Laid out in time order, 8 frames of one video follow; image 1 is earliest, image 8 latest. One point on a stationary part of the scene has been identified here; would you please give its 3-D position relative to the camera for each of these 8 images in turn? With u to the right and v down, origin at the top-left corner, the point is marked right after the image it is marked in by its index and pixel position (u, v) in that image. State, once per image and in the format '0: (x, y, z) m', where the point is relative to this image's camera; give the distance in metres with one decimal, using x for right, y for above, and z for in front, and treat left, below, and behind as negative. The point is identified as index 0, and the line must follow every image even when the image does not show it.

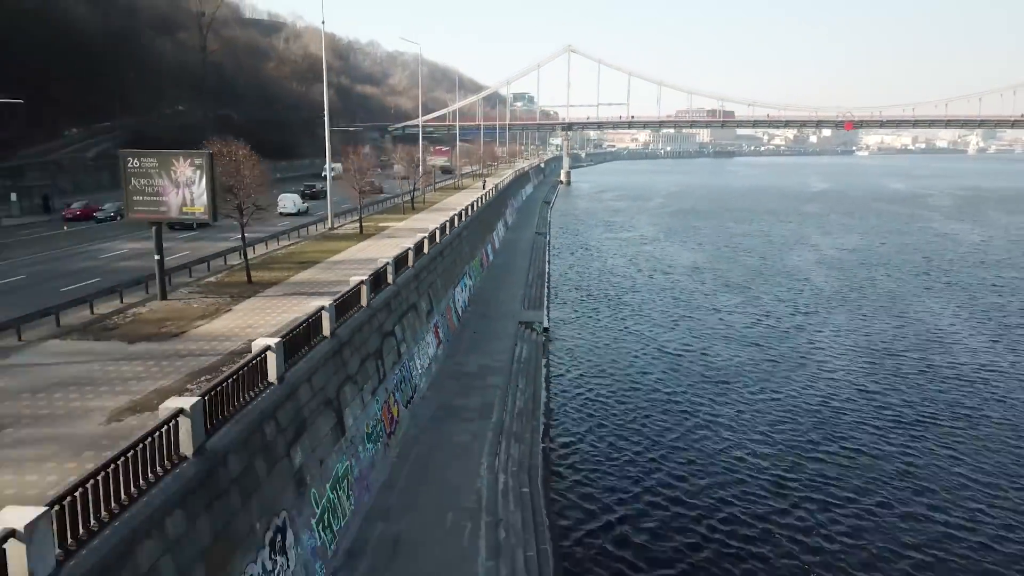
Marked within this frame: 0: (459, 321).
0: (-1.1, -0.7, +14.2) m
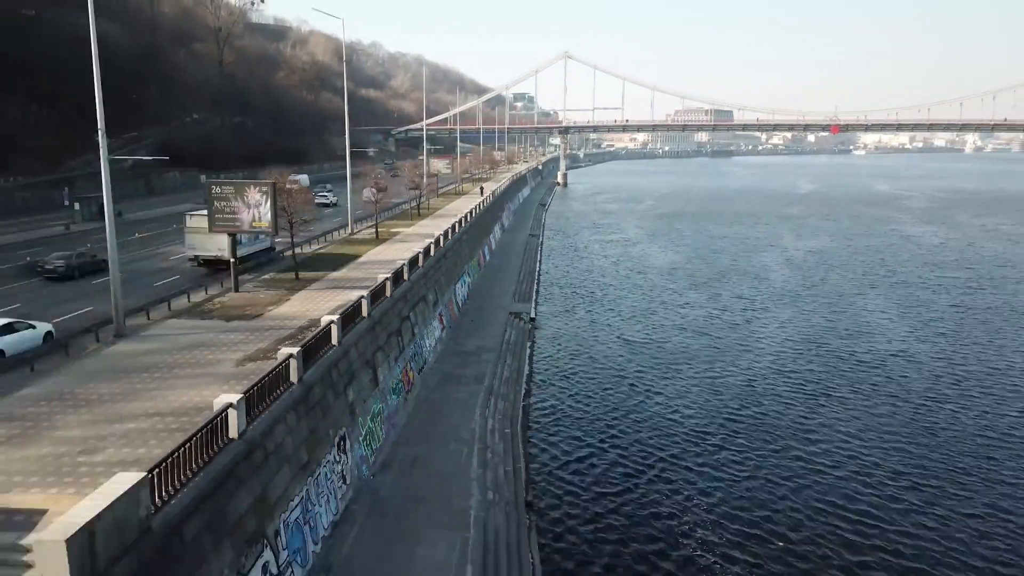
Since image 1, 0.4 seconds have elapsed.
0: (-1.3, -0.6, +17.1) m
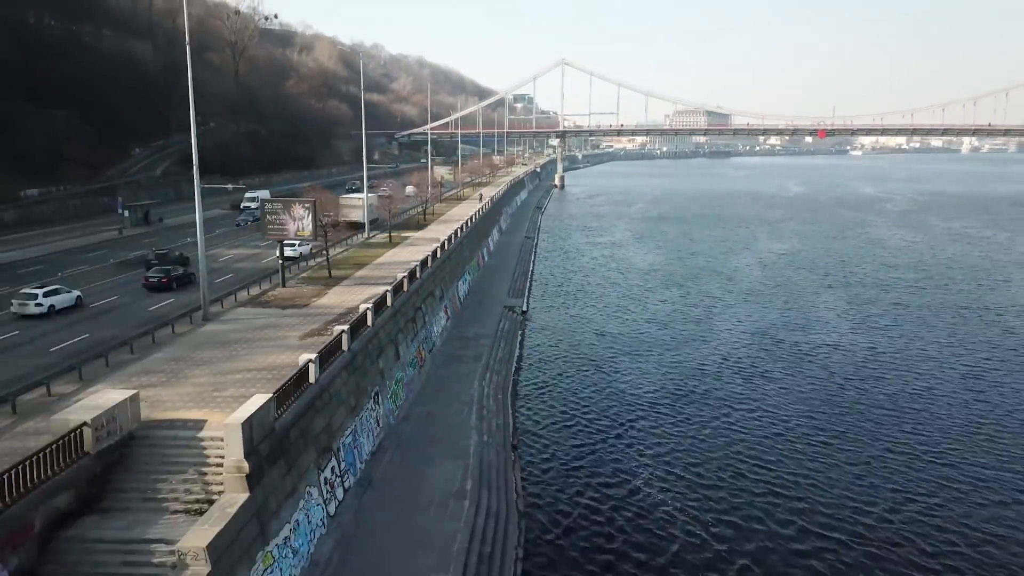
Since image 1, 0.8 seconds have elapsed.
0: (-1.5, -0.5, +19.9) m
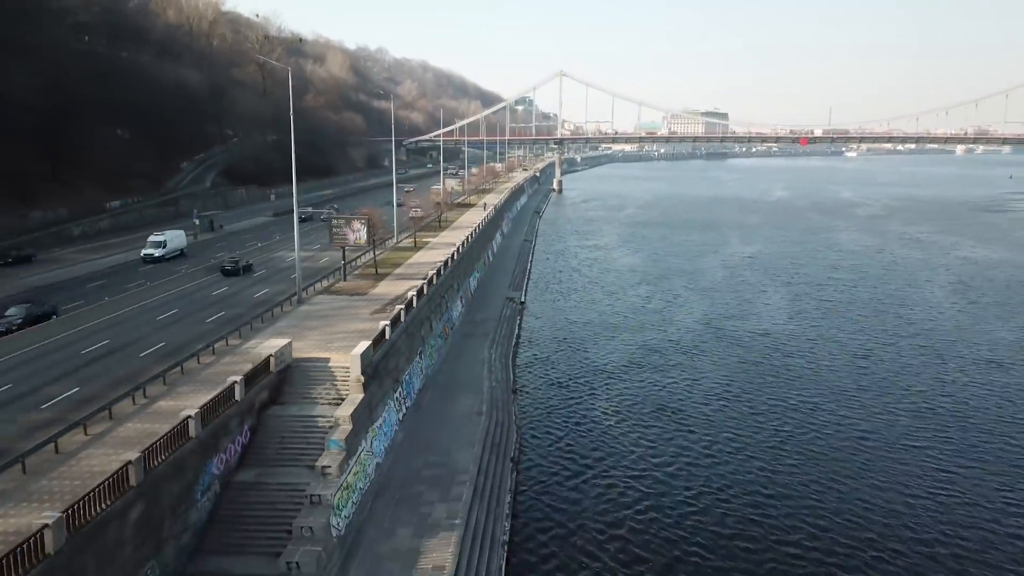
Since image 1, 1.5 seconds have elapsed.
0: (-1.5, -0.3, +25.1) m
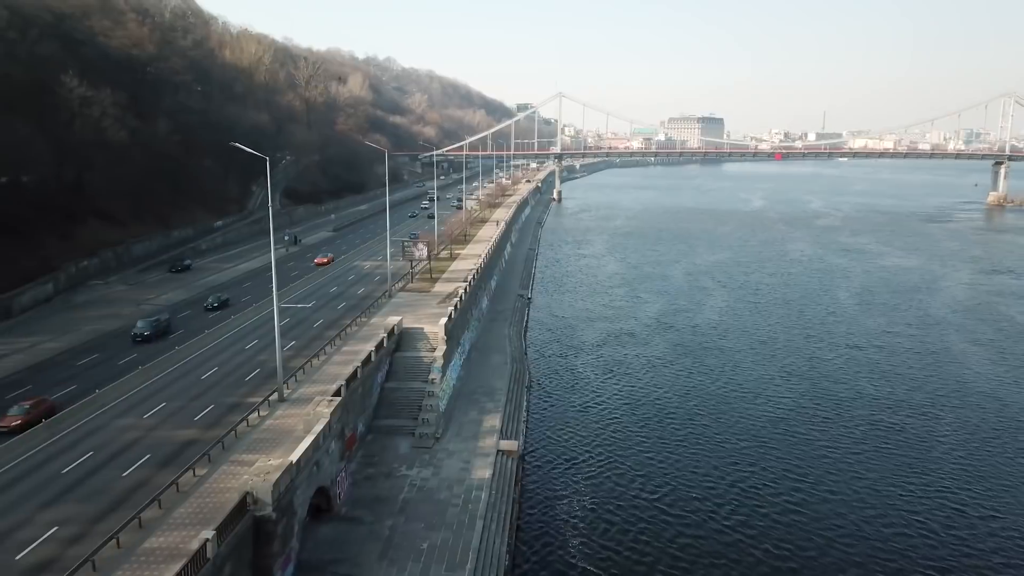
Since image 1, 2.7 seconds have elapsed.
0: (-1.0, -0.3, +34.7) m
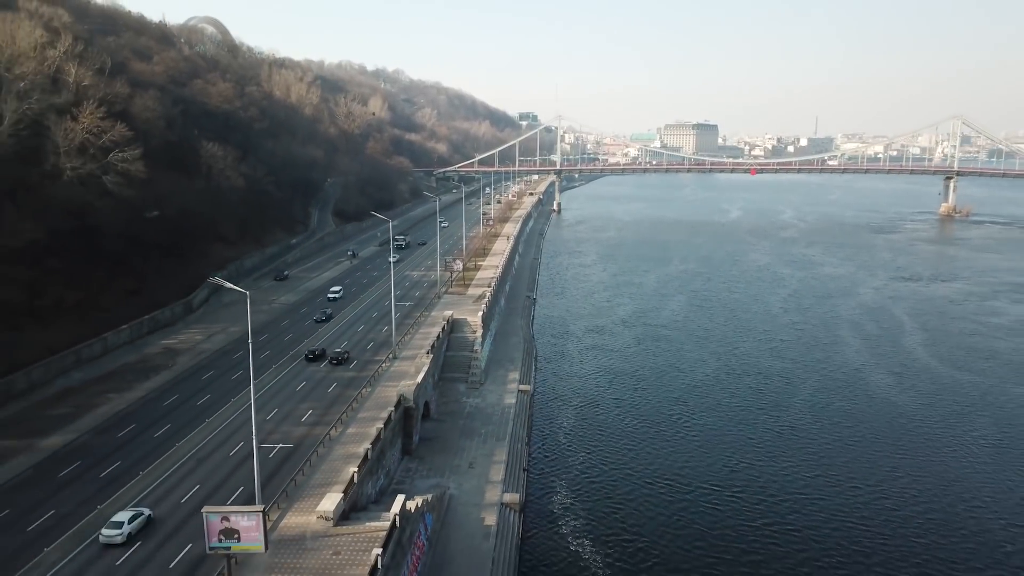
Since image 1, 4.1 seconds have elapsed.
0: (-0.3, -0.6, +46.4) m
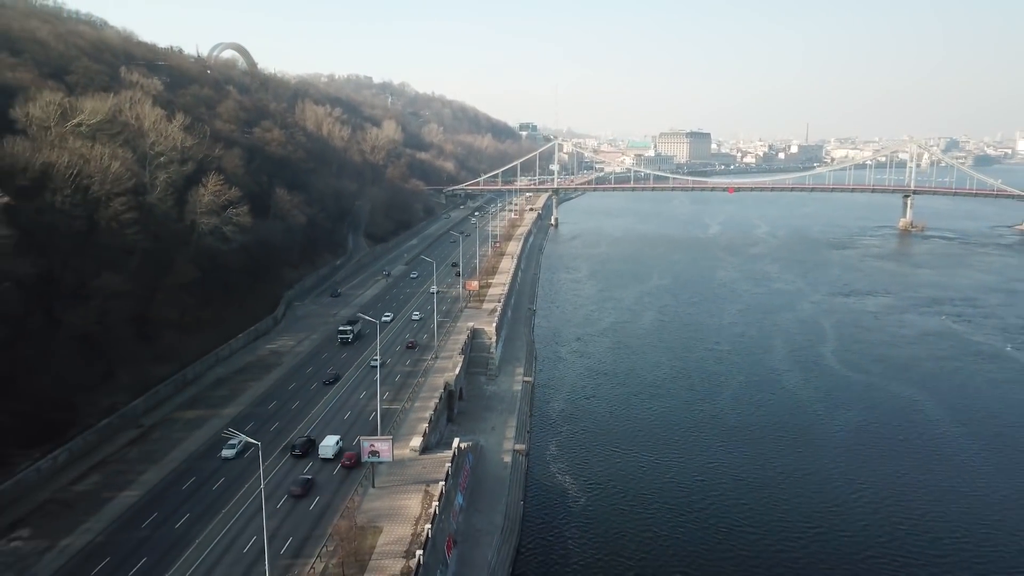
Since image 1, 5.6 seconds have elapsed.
0: (+0.1, -1.9, +58.1) m
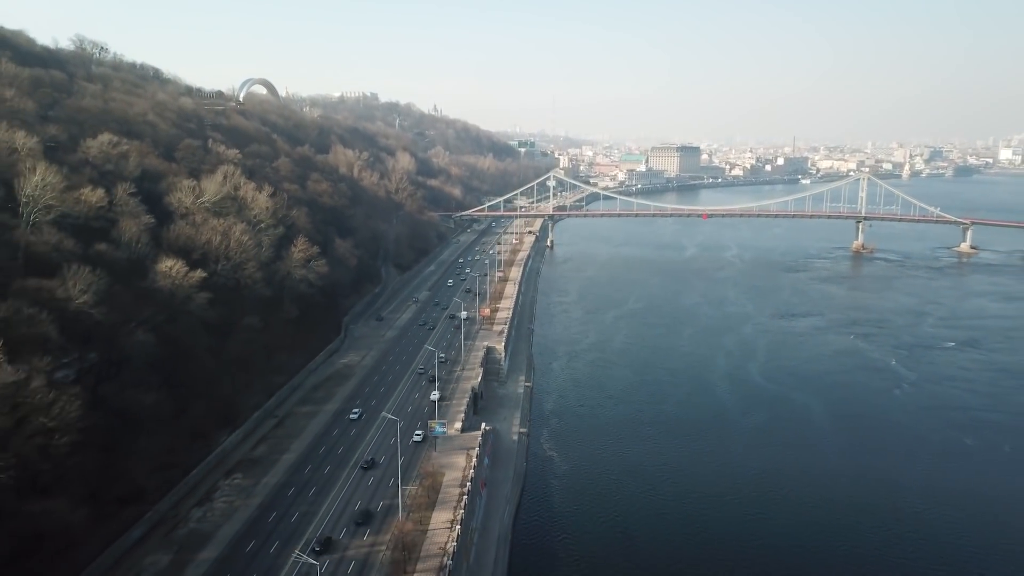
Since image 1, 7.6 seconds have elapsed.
0: (+0.4, -4.7, +74.5) m
